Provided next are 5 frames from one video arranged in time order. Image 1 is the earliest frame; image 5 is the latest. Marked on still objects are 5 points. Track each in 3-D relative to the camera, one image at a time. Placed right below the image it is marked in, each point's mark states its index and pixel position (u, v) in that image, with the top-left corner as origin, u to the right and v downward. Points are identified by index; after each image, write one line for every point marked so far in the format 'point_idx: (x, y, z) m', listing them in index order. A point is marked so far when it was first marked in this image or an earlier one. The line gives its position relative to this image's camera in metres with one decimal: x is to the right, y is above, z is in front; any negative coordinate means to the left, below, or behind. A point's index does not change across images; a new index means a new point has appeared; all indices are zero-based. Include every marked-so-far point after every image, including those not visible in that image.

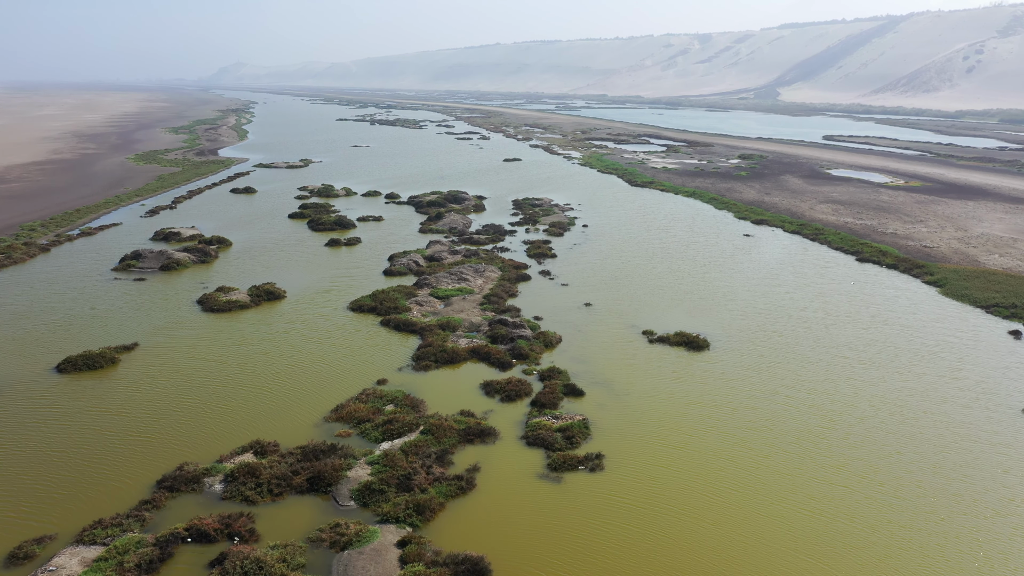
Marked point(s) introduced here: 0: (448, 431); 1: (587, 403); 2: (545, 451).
0: (-1.9, -4.1, +16.8) m
1: (+2.5, -3.8, +19.2) m
2: (+0.9, -4.6, +16.5) m
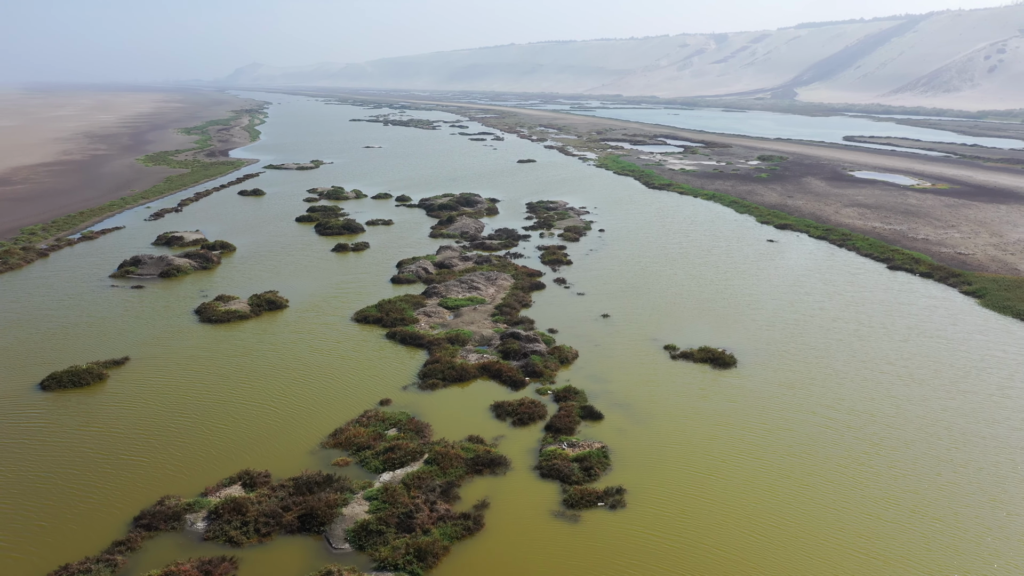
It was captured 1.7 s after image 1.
0: (-1.5, -4.6, +15.4) m
1: (+2.8, -4.2, +17.7) m
2: (+1.3, -5.1, +15.1) m
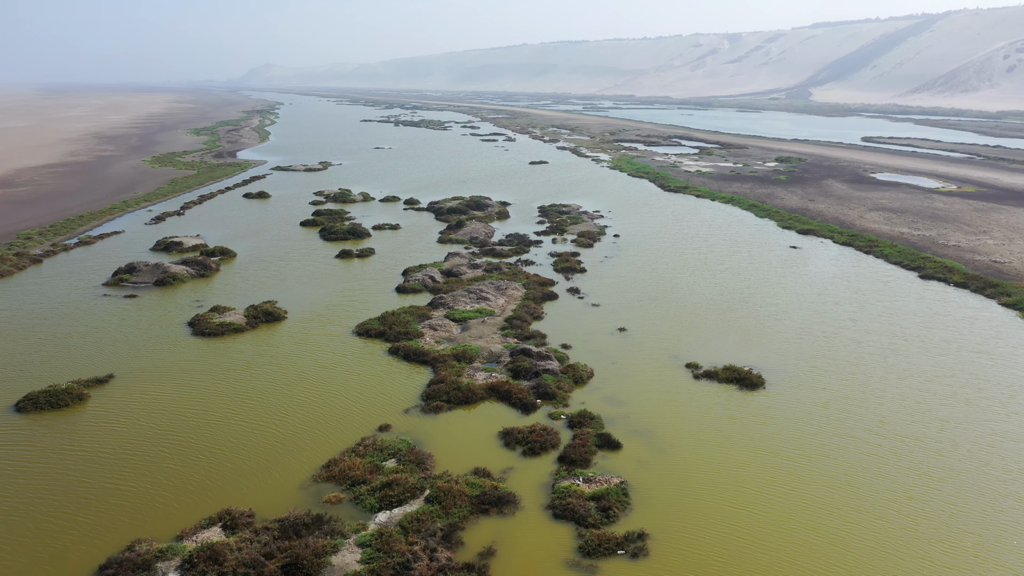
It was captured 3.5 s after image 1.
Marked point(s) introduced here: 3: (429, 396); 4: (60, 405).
0: (-1.3, -5.0, +14.0) m
1: (+3.1, -4.7, +16.1) m
2: (+1.5, -5.5, +13.6) m
3: (-2.7, -3.4, +18.7) m
4: (-14.2, -3.7, +18.3) m
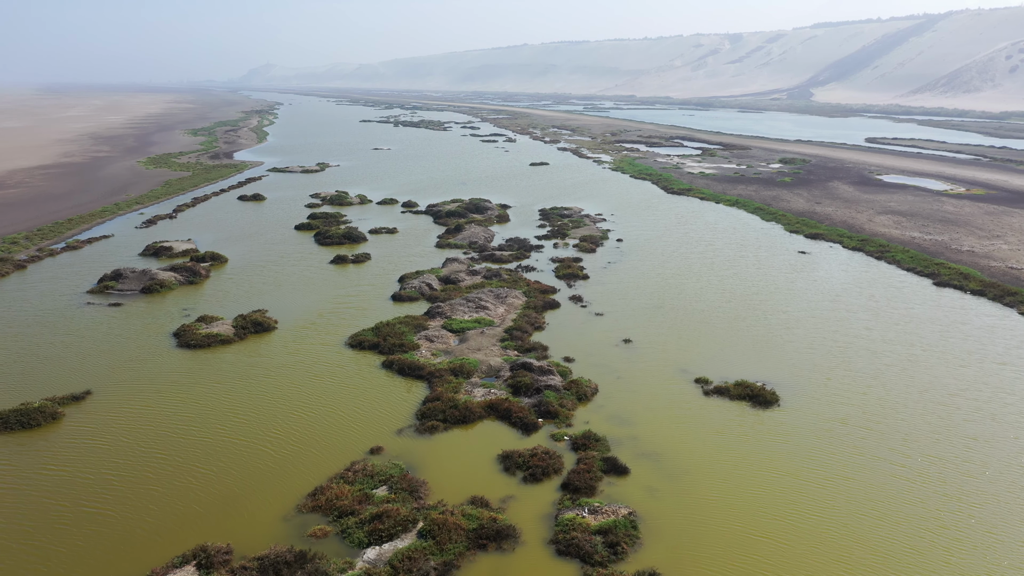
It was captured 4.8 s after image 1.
0: (-1.3, -5.4, +13.0) m
1: (+3.1, -5.1, +15.1) m
2: (+1.5, -5.9, +12.5) m
3: (-2.7, -3.8, +17.7) m
4: (-14.2, -4.0, +17.3) m
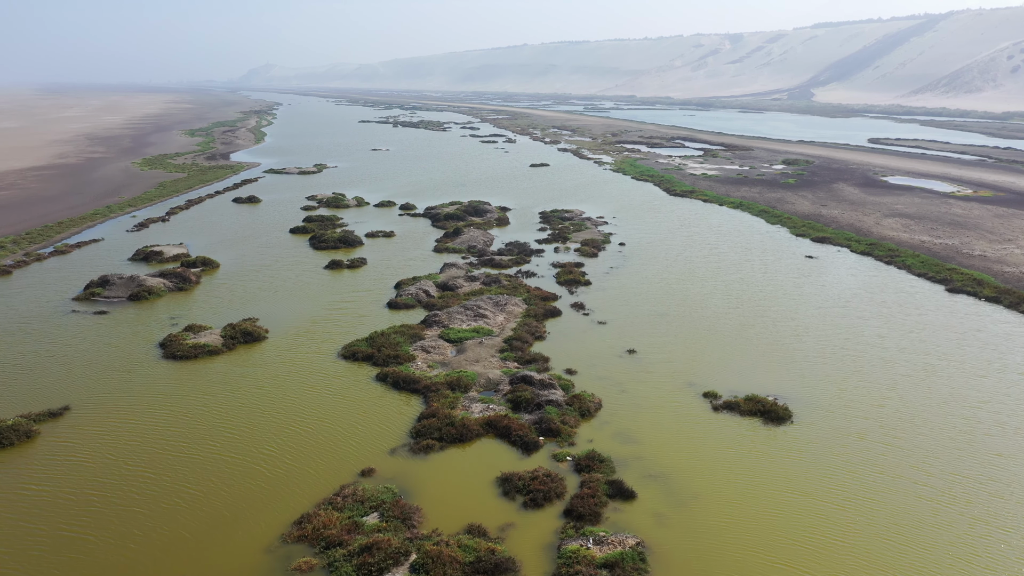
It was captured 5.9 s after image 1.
0: (-1.3, -5.7, +12.1) m
1: (+3.1, -5.4, +14.2) m
2: (+1.5, -6.2, +11.7) m
3: (-2.7, -4.1, +16.8) m
4: (-14.2, -4.3, +16.5) m
